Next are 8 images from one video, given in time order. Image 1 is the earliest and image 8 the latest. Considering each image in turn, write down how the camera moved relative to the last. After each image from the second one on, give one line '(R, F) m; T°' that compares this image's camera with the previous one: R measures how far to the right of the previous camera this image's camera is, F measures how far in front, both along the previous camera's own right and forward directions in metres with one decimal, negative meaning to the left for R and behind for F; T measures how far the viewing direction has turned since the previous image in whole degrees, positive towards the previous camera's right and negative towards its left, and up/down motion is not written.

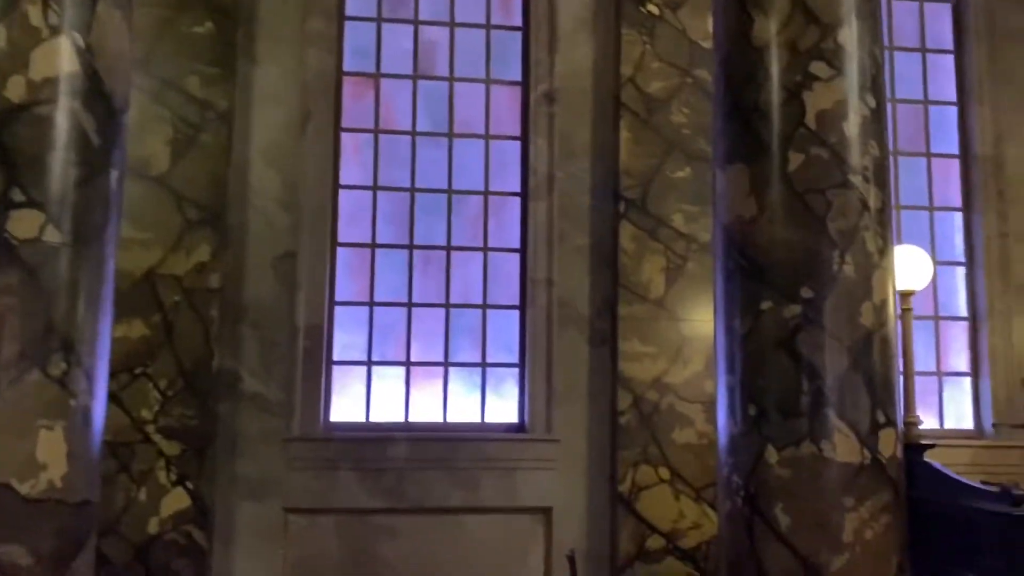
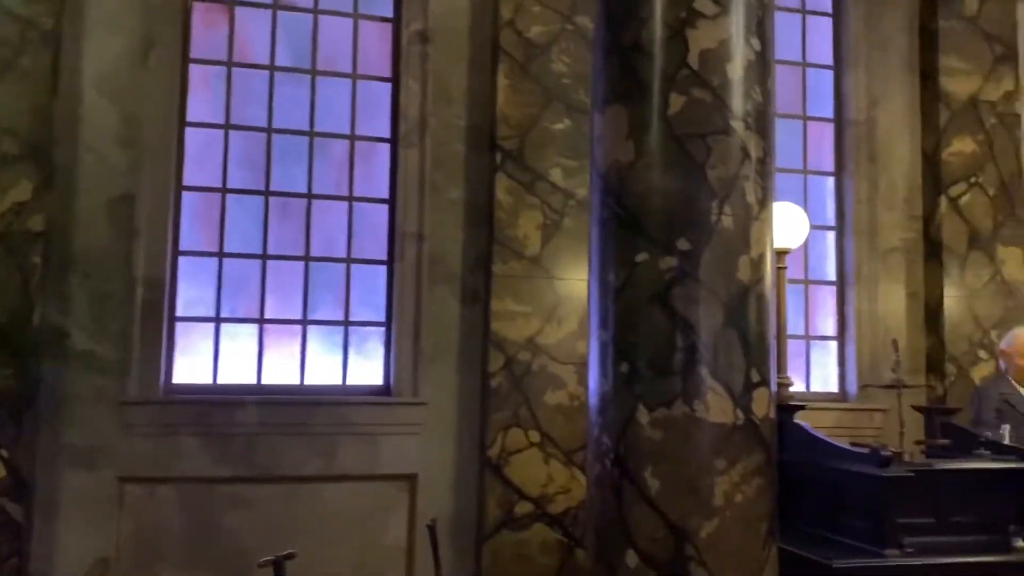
(+0.1, +0.4) m; +8°
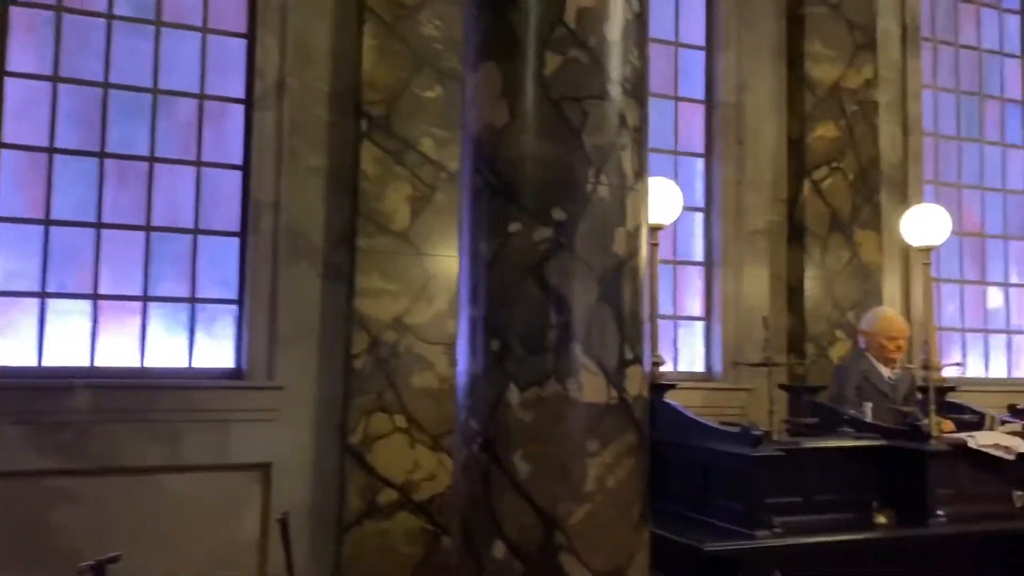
(0.0, +0.3) m; +9°
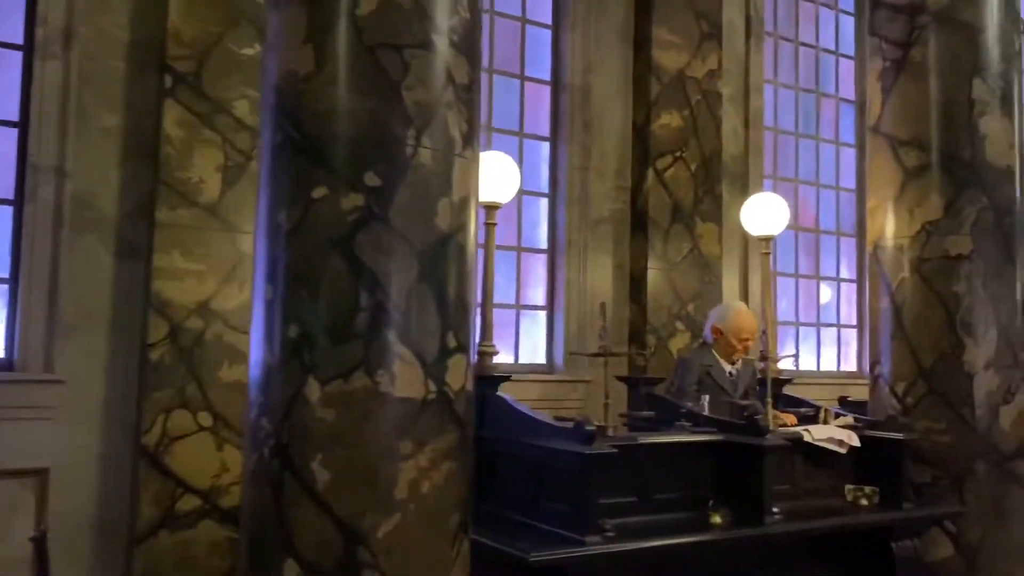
(+0.2, +0.4) m; +10°
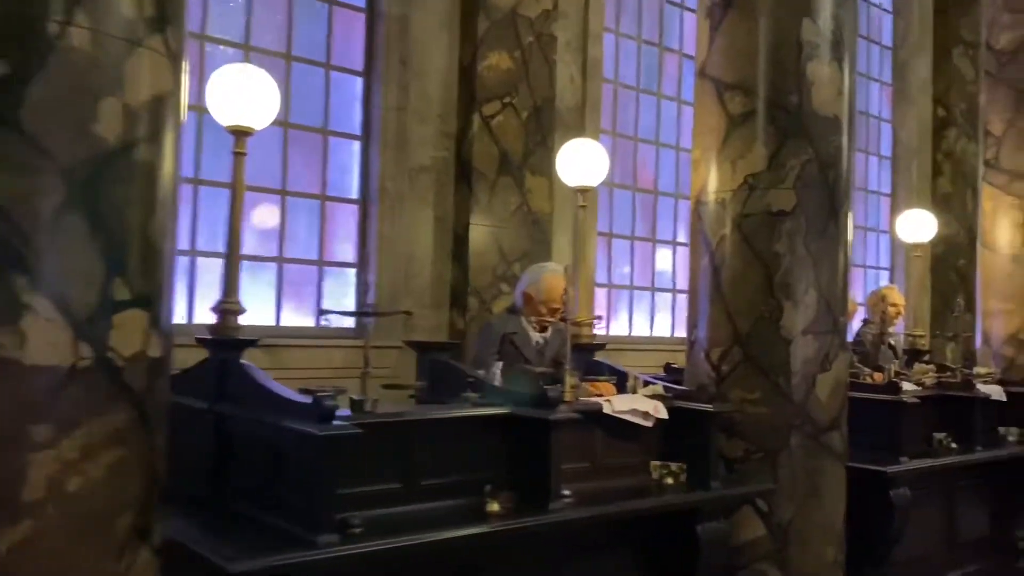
(+0.5, +0.7) m; +8°
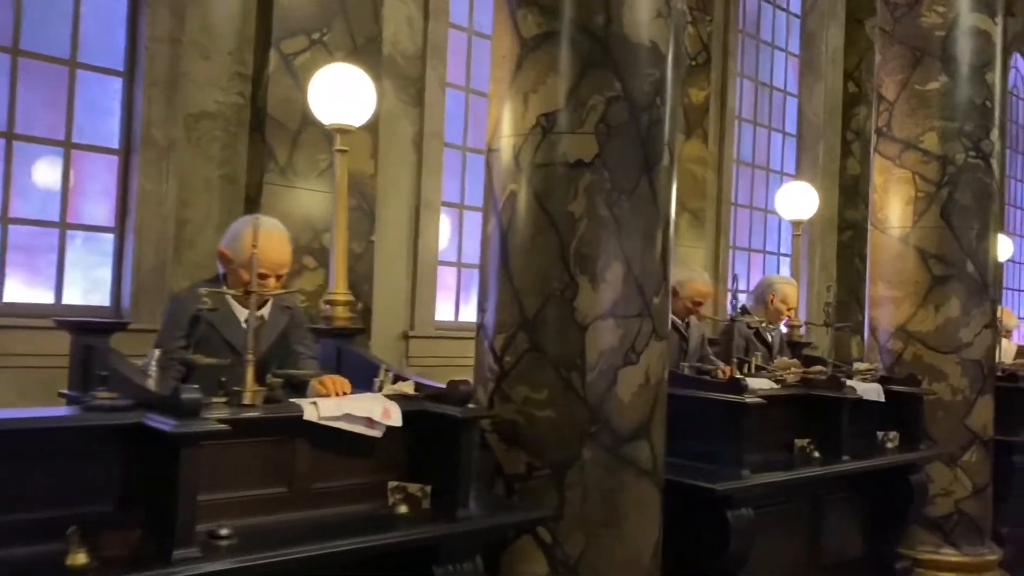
(+1.0, +1.0) m; +3°
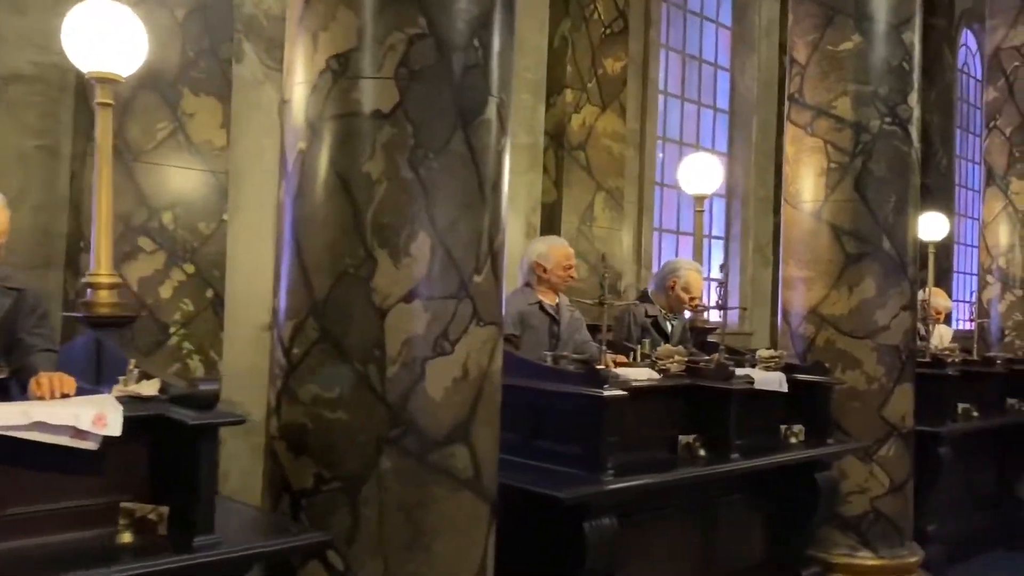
(+0.7, +0.6) m; +1°
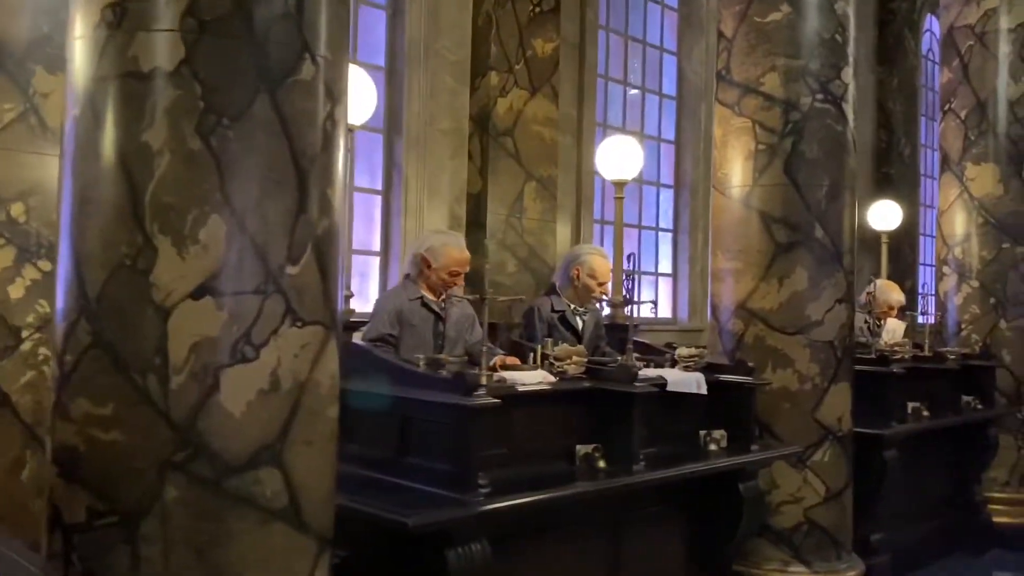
(+0.5, +0.5) m; +1°
